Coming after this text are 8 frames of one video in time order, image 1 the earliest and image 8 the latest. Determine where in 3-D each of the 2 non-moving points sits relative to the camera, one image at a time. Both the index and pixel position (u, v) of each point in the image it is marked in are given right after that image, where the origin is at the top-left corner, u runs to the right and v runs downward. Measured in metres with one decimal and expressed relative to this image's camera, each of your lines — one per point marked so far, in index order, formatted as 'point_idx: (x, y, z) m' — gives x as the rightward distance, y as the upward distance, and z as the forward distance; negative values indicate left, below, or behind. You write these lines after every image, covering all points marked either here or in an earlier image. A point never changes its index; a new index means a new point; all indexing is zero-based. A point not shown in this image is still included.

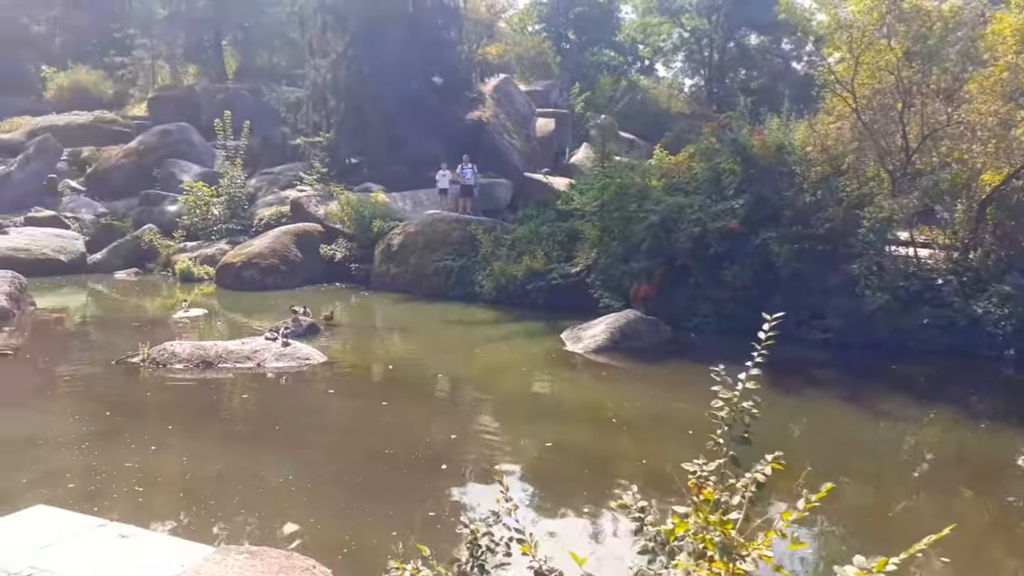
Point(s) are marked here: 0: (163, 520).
0: (-3.0, -2.0, +6.9) m
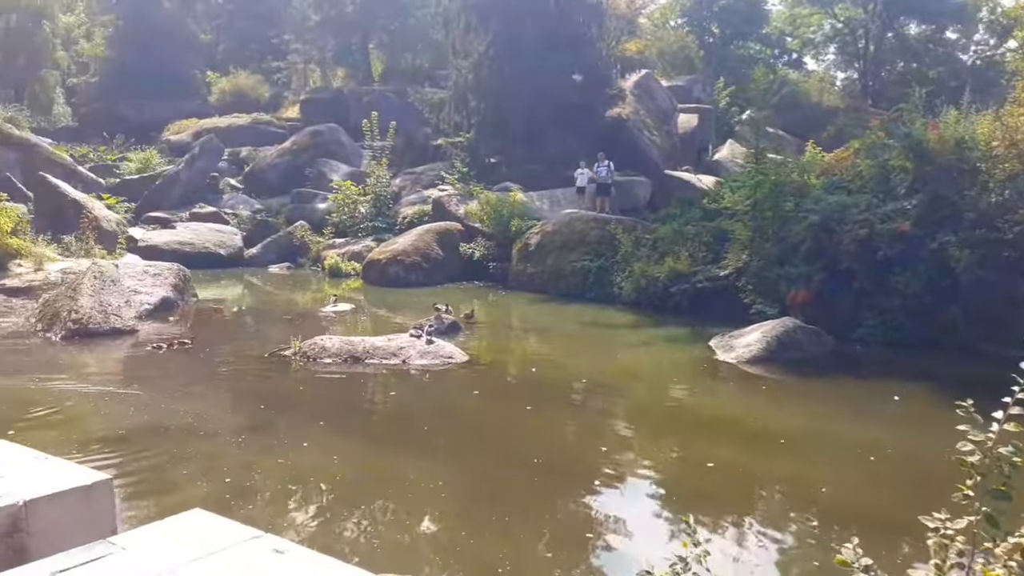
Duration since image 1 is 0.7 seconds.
0: (-1.6, -1.9, +6.8) m
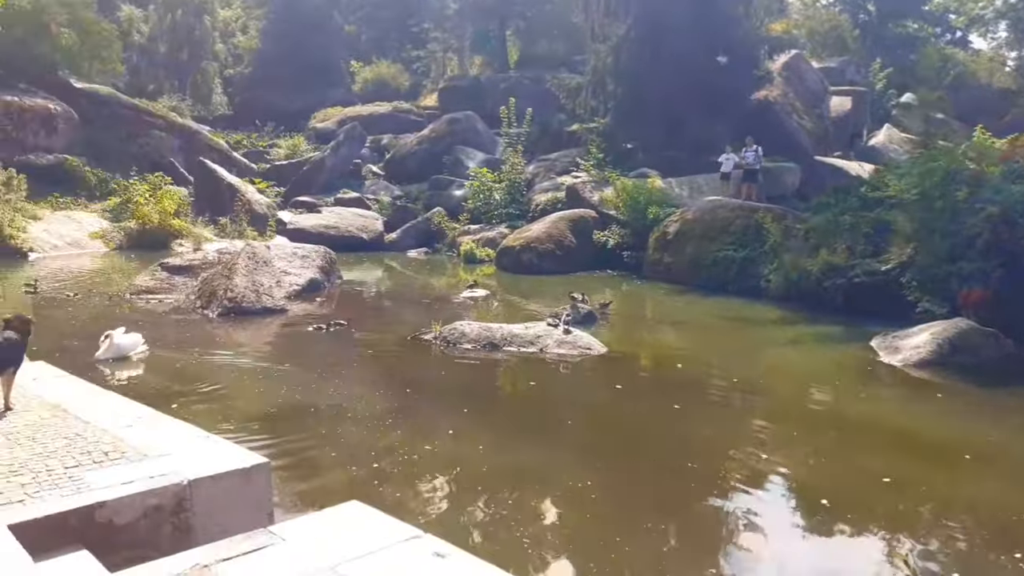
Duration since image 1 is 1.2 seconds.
0: (-0.4, -1.8, +6.6) m
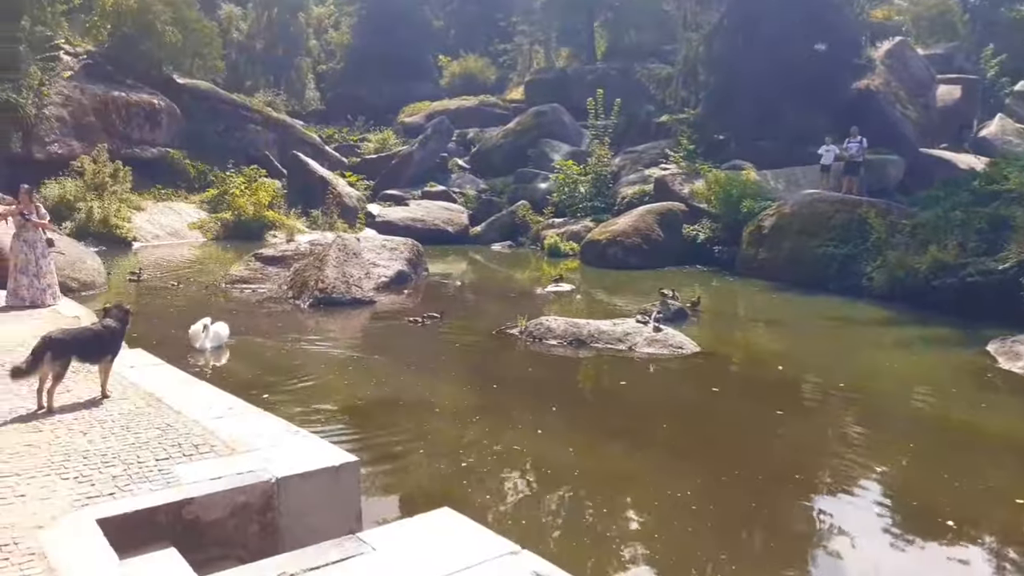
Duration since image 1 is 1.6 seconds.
0: (+0.3, -1.8, +6.3) m
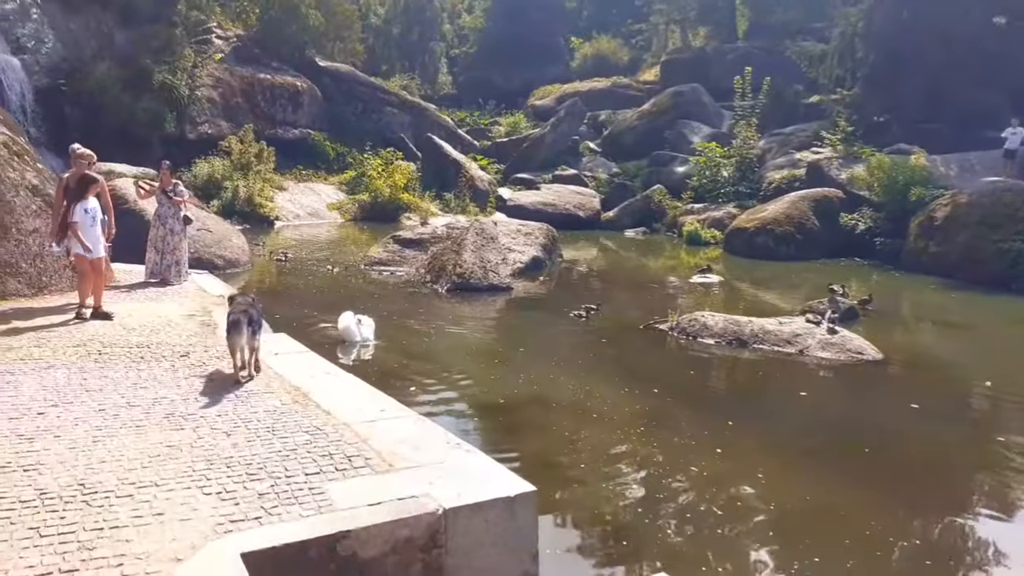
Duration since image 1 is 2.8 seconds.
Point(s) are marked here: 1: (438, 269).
0: (+1.5, -1.7, +5.5) m
1: (-1.2, +0.3, +13.3) m
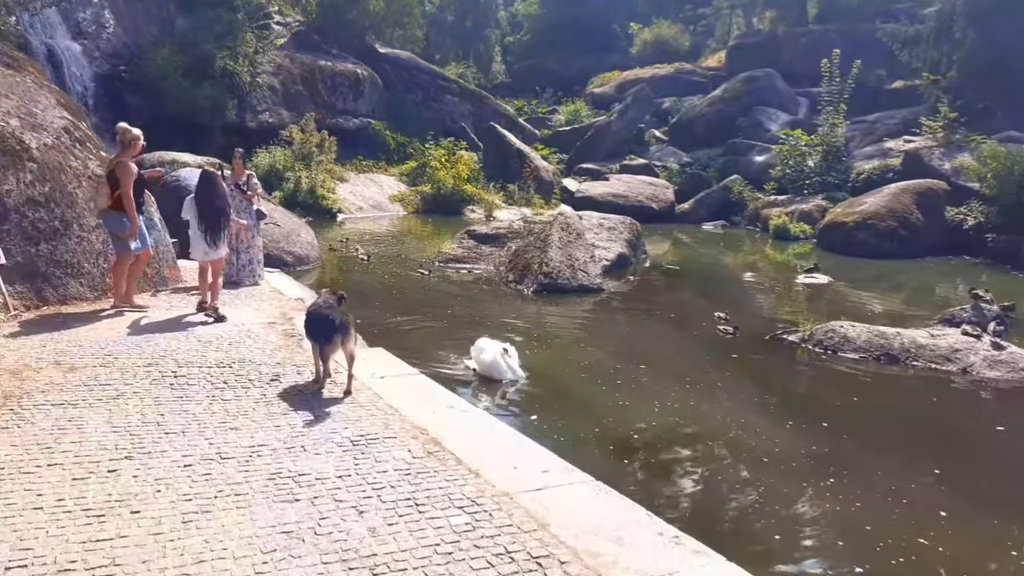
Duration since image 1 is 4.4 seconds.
0: (+2.4, -1.9, +4.3) m
1: (+0.1, +0.3, +12.3) m
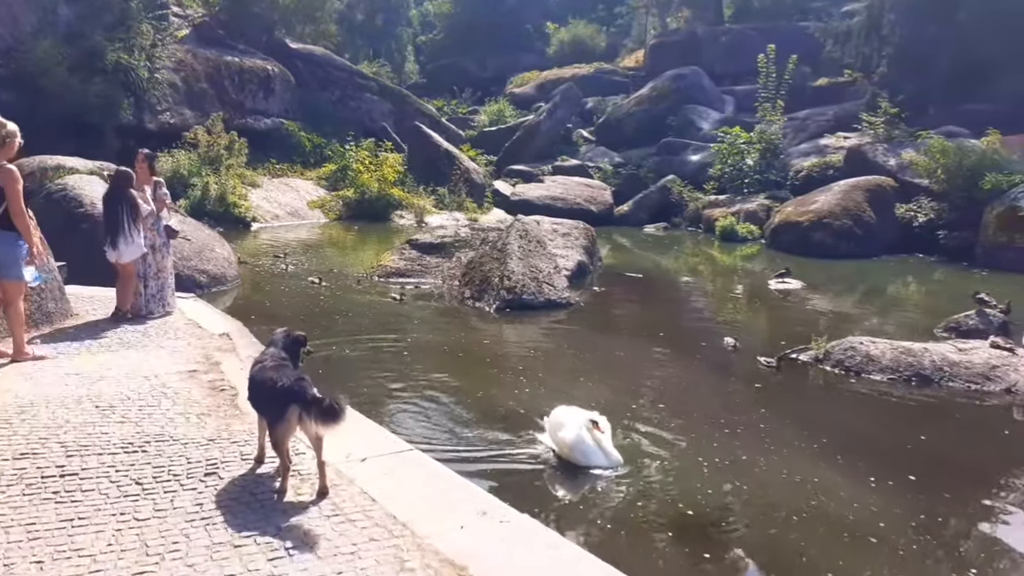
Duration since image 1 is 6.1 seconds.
0: (+2.7, -2.0, +3.1) m
1: (-0.5, +0.1, +10.8) m
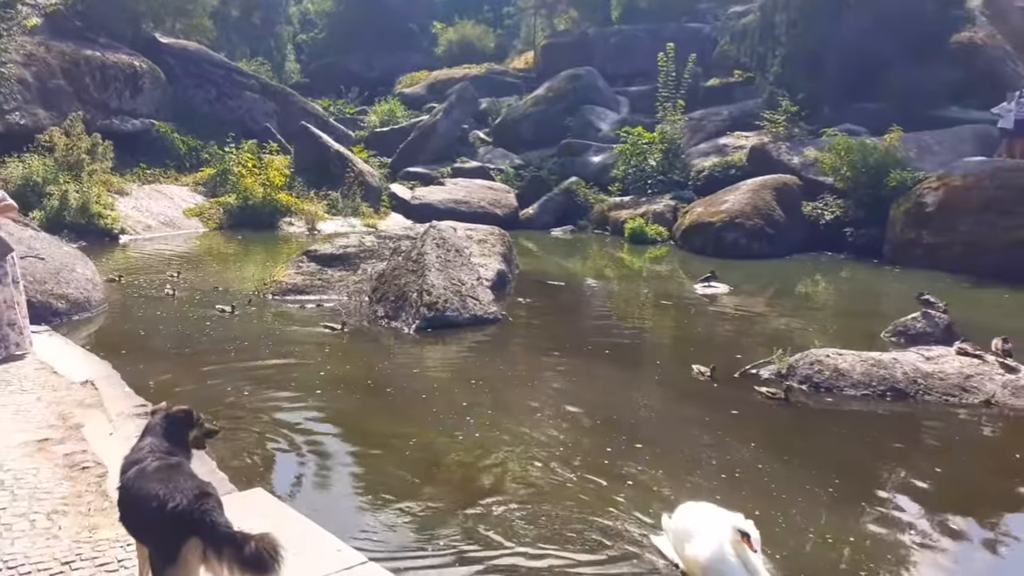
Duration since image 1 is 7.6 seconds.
0: (+2.8, -2.0, +2.4) m
1: (-1.4, -0.1, +9.6) m
